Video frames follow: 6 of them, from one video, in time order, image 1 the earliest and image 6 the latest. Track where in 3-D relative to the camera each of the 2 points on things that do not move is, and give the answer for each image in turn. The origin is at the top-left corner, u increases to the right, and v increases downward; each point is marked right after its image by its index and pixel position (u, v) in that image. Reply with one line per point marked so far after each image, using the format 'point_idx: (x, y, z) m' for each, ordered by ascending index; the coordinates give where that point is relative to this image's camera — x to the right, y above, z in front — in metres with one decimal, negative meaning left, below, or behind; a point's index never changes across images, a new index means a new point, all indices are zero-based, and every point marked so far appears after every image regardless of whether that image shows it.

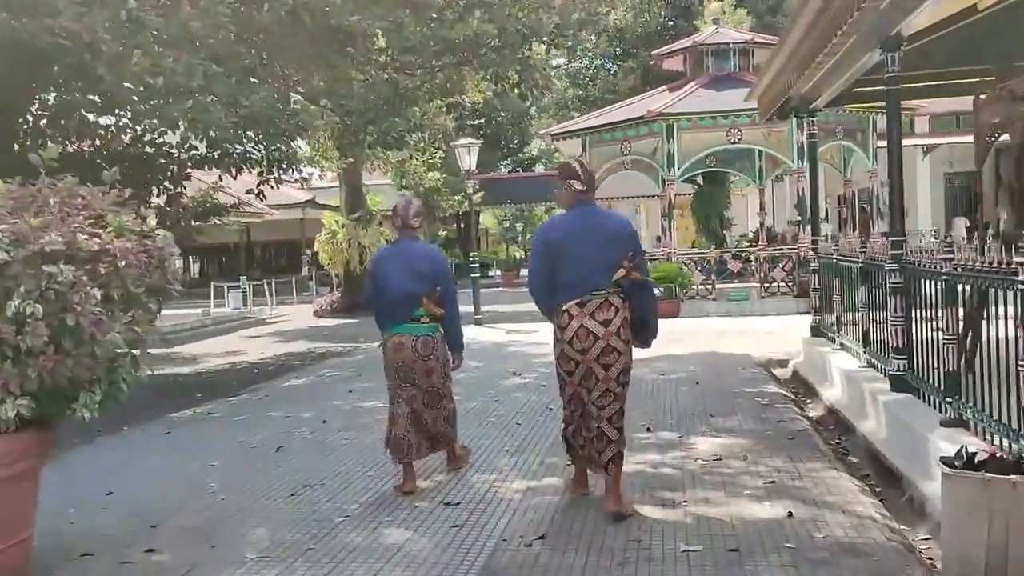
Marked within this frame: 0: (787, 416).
0: (+2.4, -1.1, +7.6) m
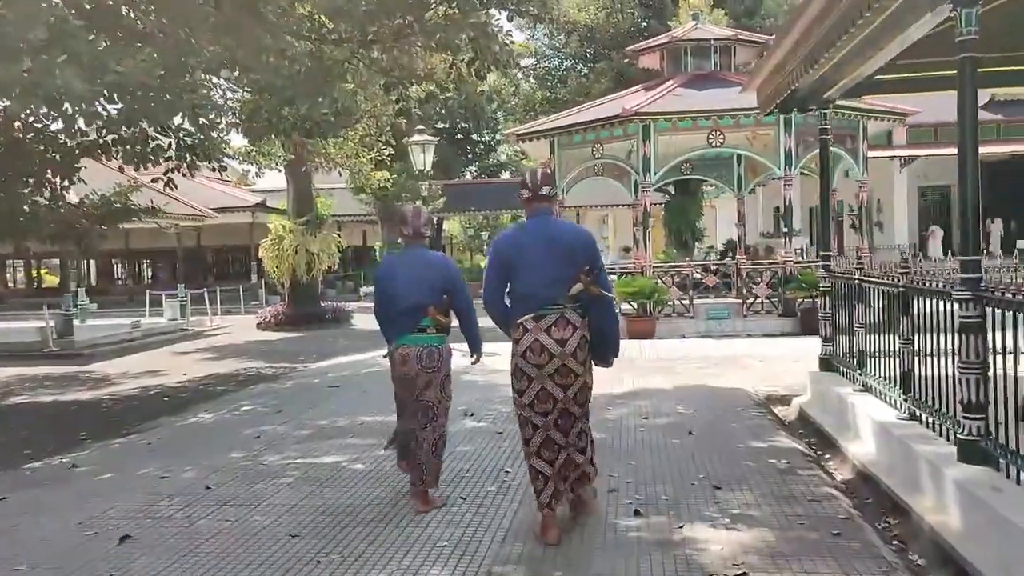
0: (+2.0, -1.3, +5.8) m
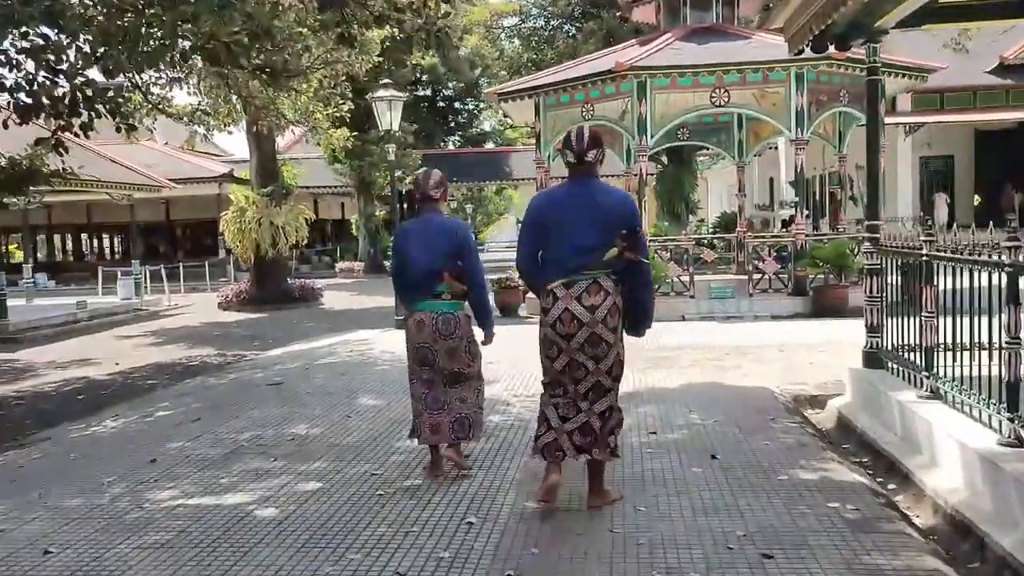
0: (+1.8, -1.2, +4.1) m
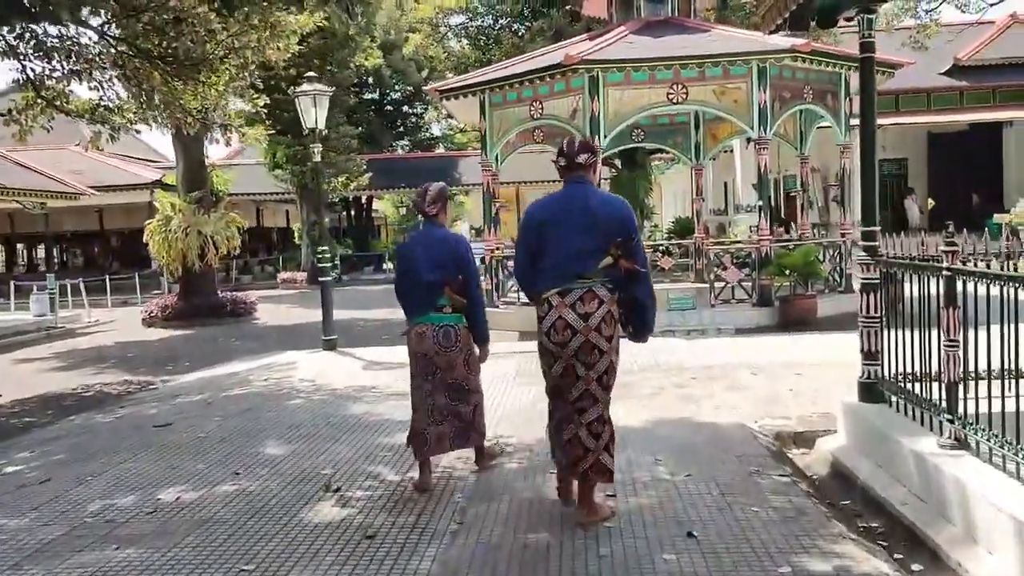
0: (+1.5, -1.3, +2.8) m
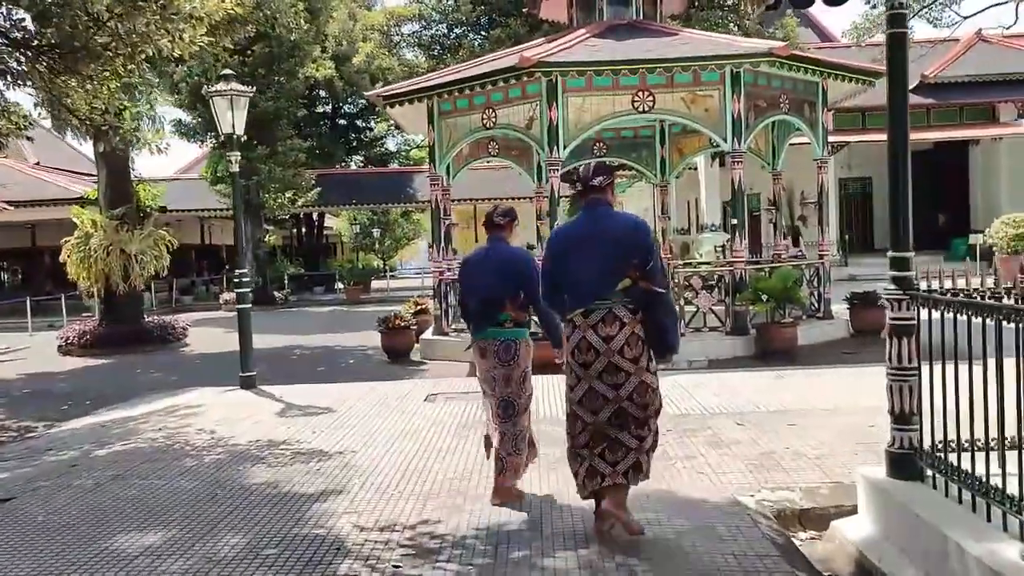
0: (+1.2, -1.5, +1.4) m
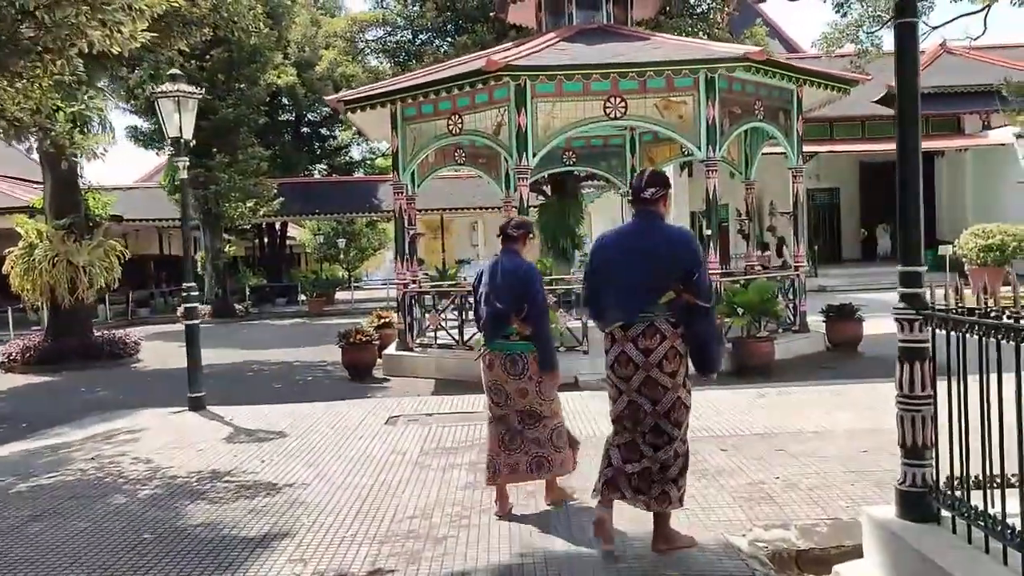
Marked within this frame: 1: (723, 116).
0: (+1.2, -1.6, +0.8) m
1: (+3.2, +2.6, +13.4) m
